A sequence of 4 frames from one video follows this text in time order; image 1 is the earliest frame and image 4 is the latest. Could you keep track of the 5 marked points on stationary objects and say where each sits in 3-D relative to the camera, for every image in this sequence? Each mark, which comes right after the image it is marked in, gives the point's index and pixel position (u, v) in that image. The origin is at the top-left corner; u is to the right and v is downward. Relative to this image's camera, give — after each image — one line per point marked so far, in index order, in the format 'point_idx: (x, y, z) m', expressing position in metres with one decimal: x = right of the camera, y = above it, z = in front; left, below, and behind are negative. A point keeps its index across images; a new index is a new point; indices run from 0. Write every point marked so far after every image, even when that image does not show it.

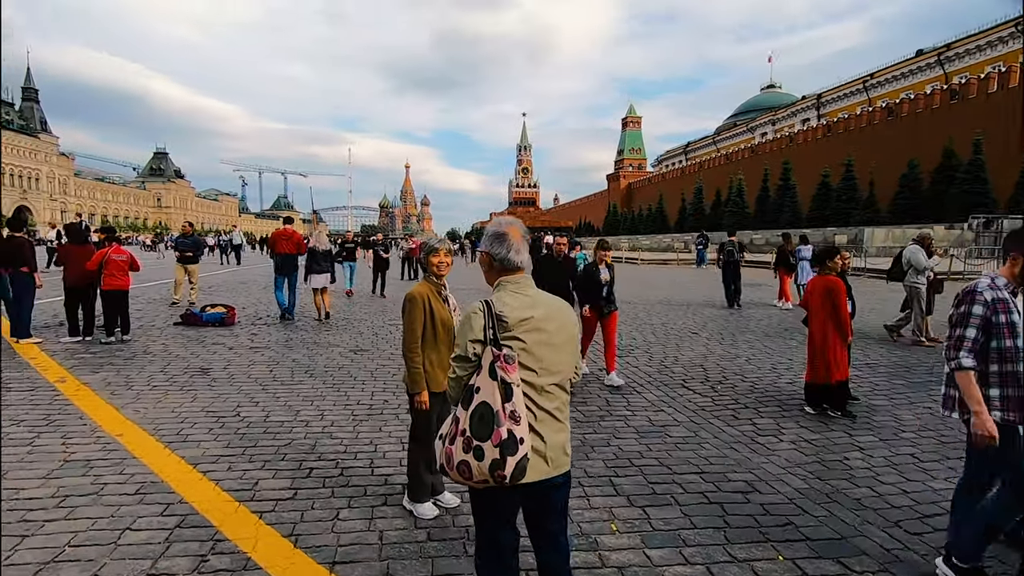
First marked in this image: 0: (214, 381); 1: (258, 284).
0: (-3.5, -1.1, +6.3) m
1: (-8.3, +0.1, +17.5) m
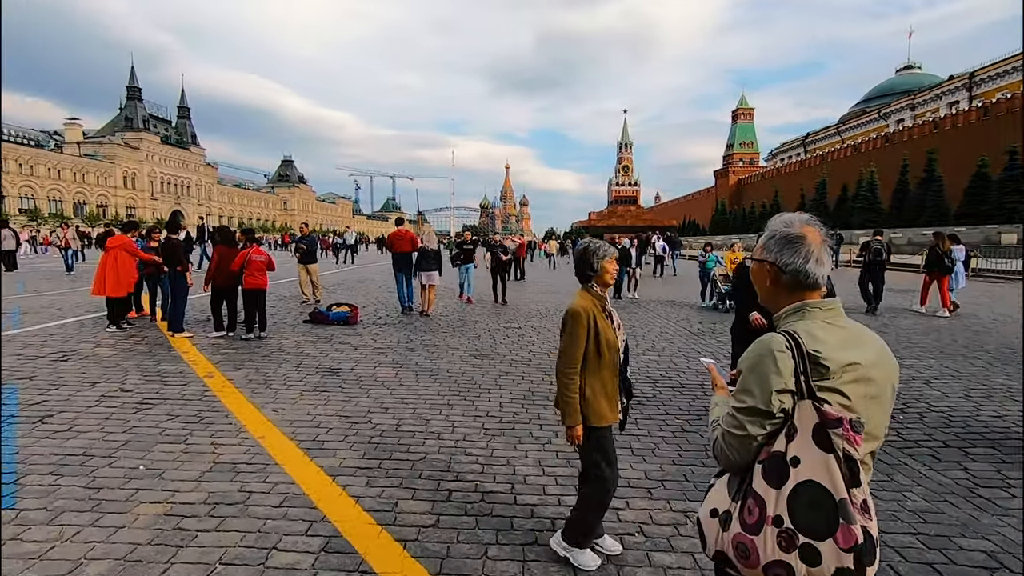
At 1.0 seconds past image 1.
0: (-2.0, -1.1, +6.3) m
1: (-4.6, +0.2, +18.2) m
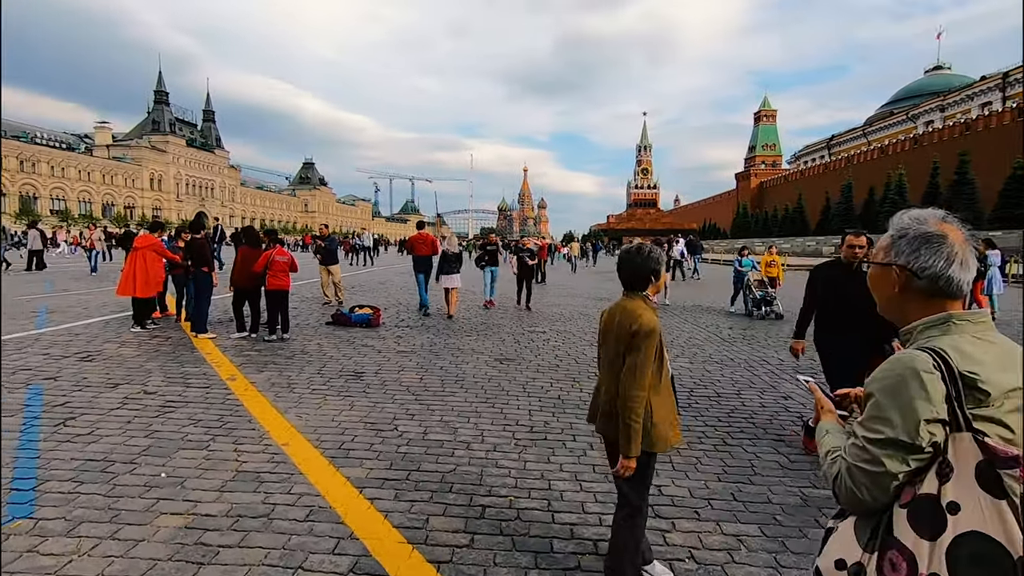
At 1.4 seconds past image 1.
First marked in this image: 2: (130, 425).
0: (-1.7, -1.1, +6.2) m
1: (-3.9, +0.1, +18.1) m
2: (-3.4, -1.2, +4.7) m
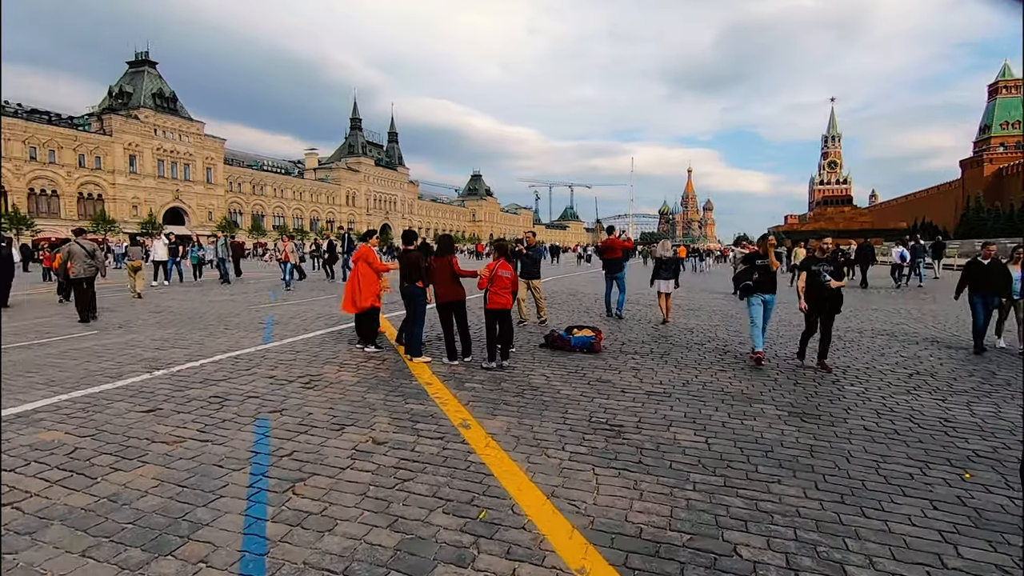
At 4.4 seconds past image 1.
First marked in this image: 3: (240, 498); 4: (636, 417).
0: (+1.1, -1.4, +4.4) m
1: (+2.3, -0.3, +16.5) m
2: (-1.0, -1.4, +3.6) m
3: (-1.8, -1.4, +3.6) m
4: (+1.2, -1.3, +5.4) m
